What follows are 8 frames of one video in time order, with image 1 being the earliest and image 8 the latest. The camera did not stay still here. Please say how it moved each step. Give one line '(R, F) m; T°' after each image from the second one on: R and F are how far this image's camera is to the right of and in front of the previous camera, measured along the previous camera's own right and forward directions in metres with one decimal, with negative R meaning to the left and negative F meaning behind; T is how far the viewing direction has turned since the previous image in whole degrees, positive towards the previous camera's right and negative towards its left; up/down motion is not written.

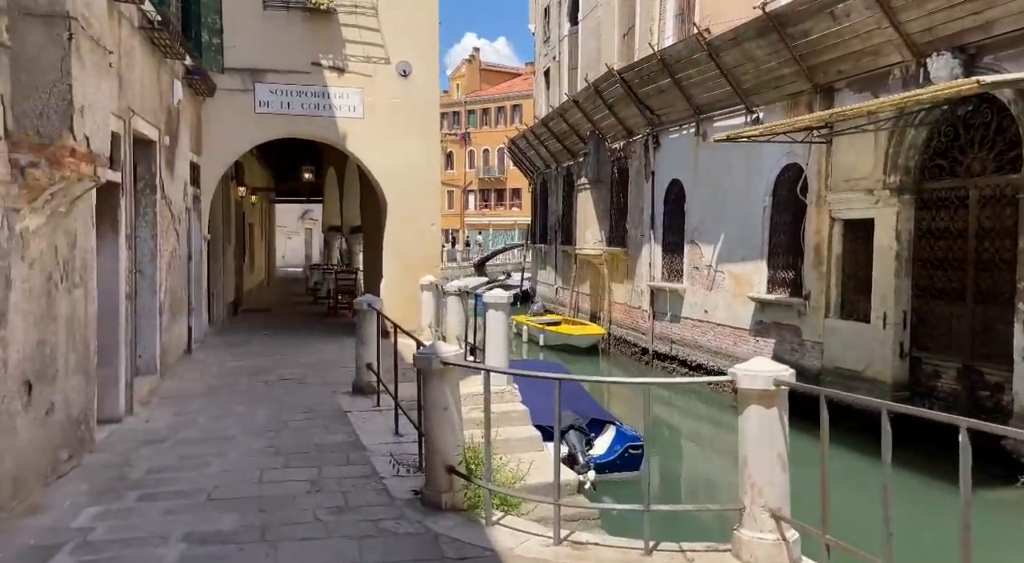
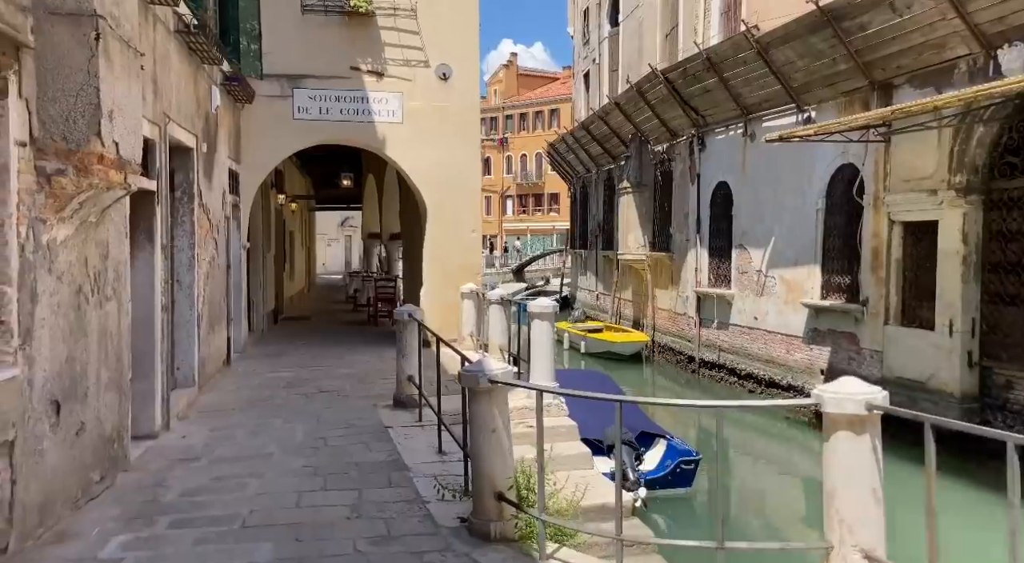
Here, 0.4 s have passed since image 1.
(-0.1, +0.3) m; -2°
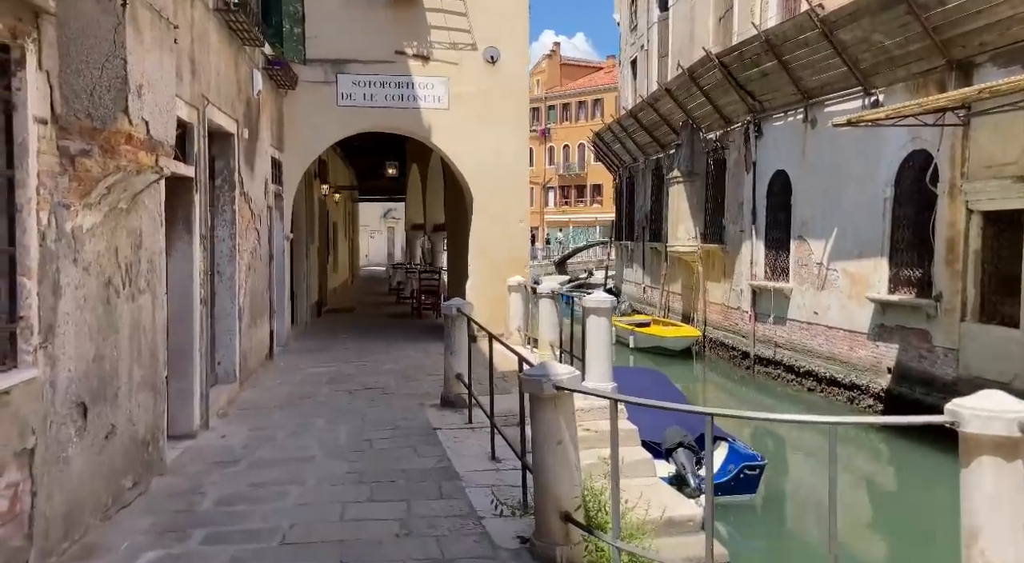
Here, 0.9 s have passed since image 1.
(-0.1, +0.5) m; -3°
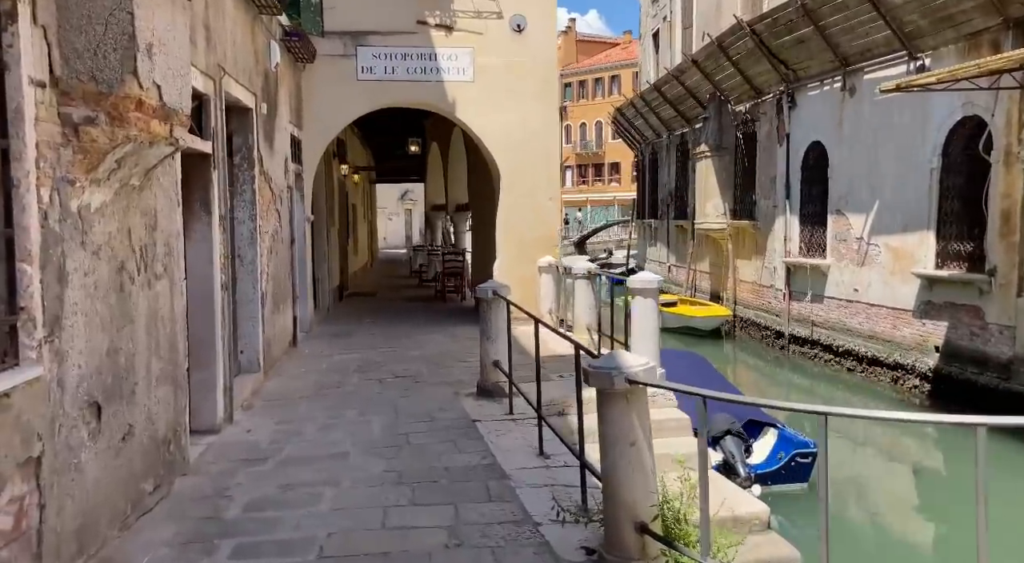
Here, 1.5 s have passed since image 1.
(-0.2, +0.5) m; -1°
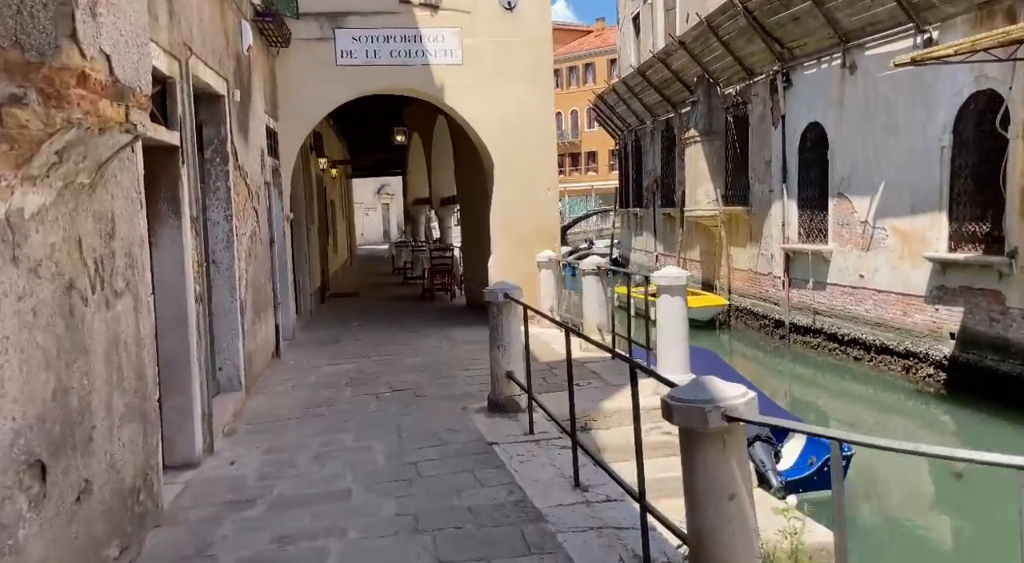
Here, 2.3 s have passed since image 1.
(-0.2, +0.7) m; +2°
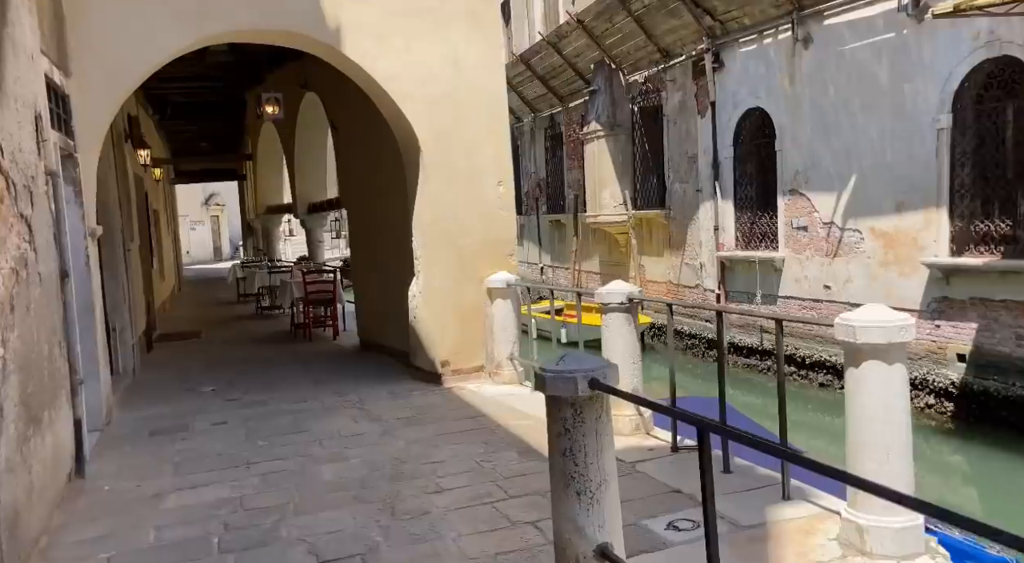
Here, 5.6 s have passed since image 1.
(-0.8, +3.3) m; +11°
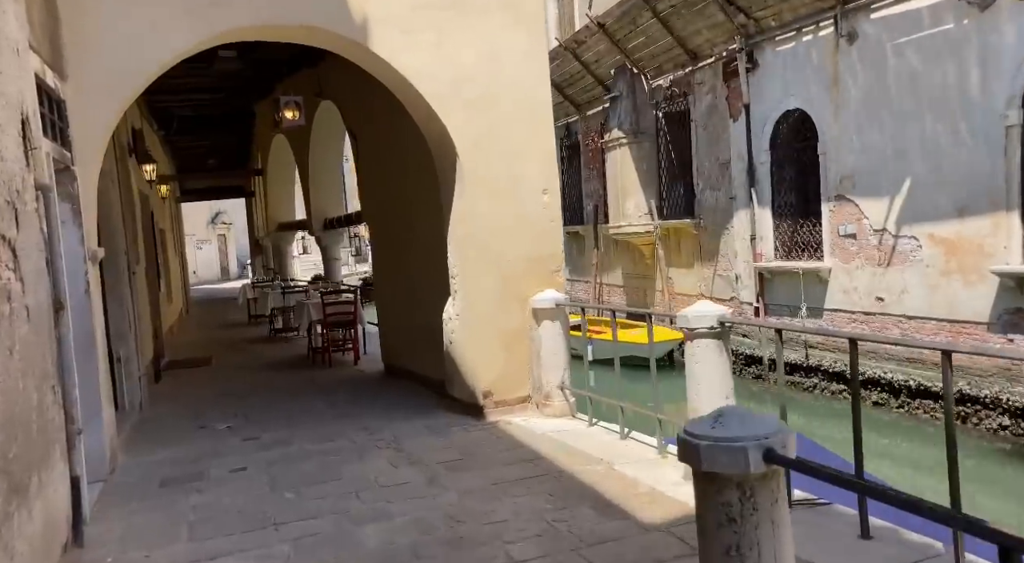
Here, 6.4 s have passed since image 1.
(-0.3, +0.8) m; 0°
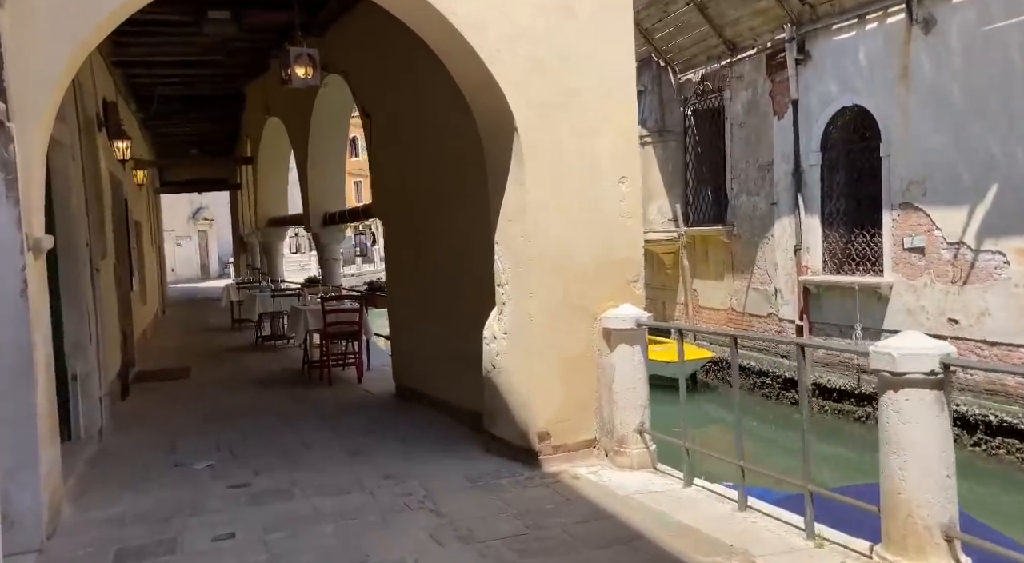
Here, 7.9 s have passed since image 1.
(-0.5, +1.4) m; +1°
